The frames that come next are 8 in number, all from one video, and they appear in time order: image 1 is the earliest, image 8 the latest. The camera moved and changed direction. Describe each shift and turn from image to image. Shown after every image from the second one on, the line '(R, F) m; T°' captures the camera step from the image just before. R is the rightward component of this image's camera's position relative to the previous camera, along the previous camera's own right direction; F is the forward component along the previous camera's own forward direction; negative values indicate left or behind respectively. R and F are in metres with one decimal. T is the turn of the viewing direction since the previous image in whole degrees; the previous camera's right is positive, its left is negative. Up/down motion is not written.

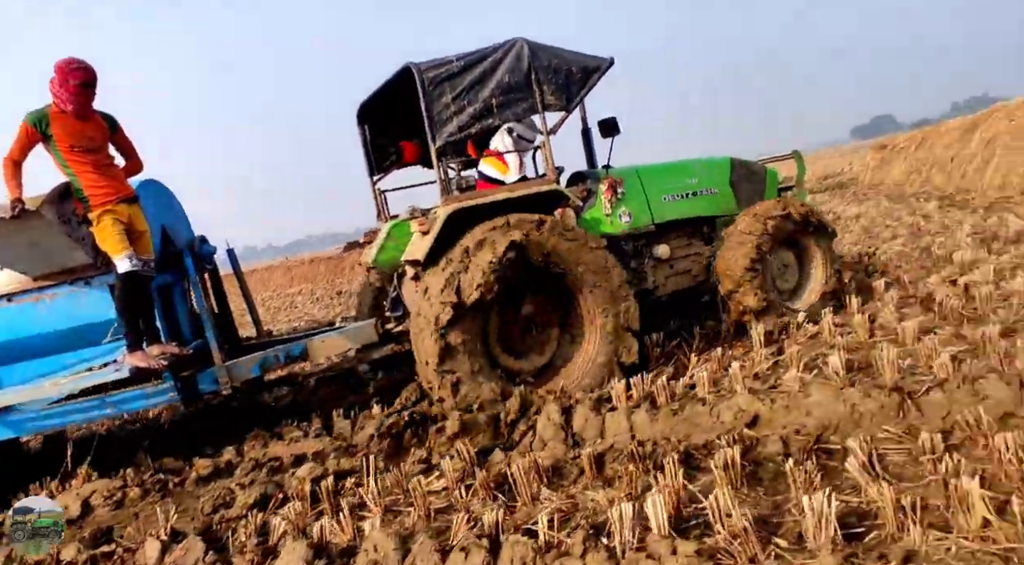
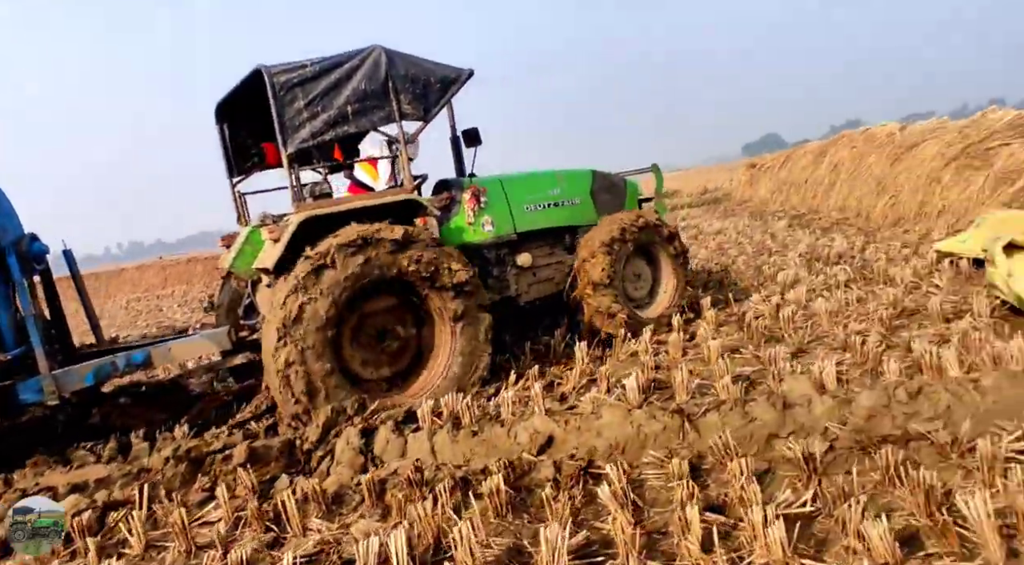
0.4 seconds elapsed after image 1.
(+0.5, 0.0) m; +9°
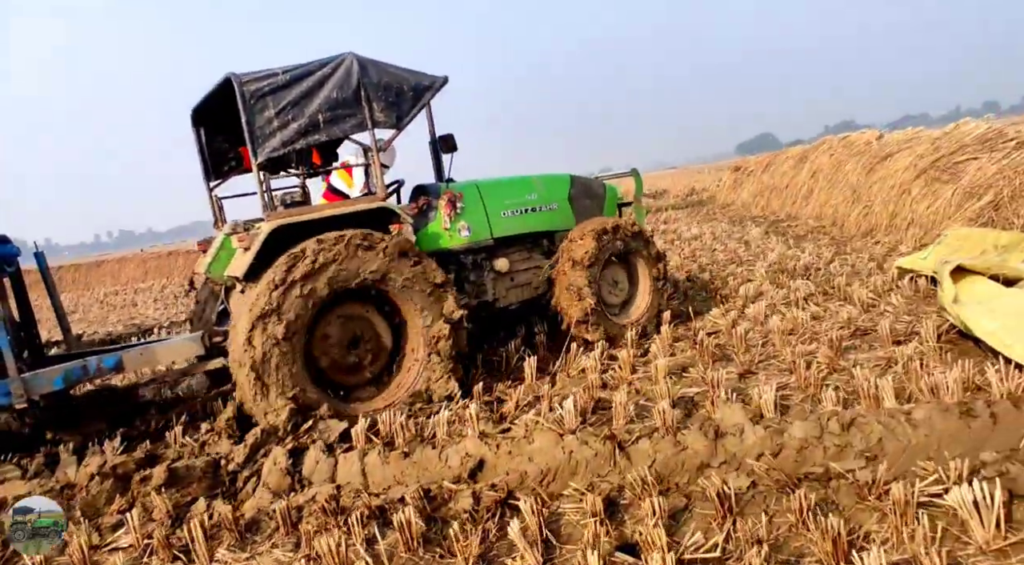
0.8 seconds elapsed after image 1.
(+0.2, +0.1) m; +1°
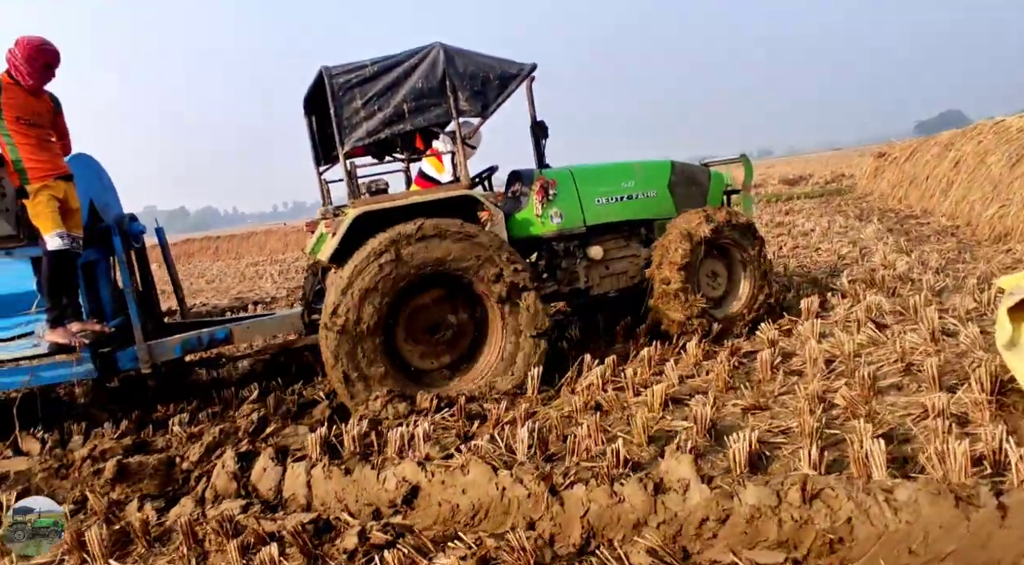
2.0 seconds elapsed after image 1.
(+0.7, +0.3) m; -12°
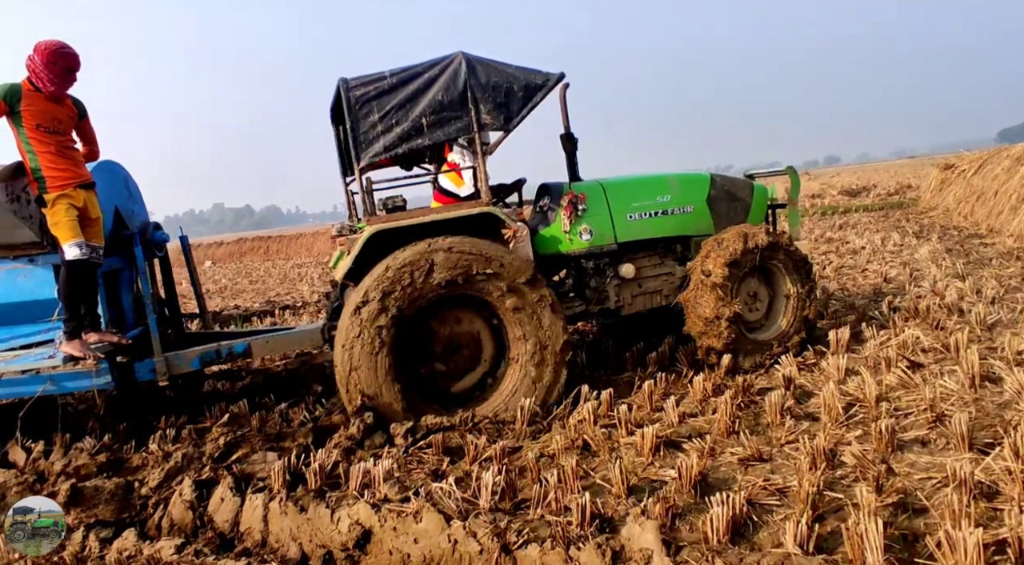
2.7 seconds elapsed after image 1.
(+0.3, +0.2) m; -5°
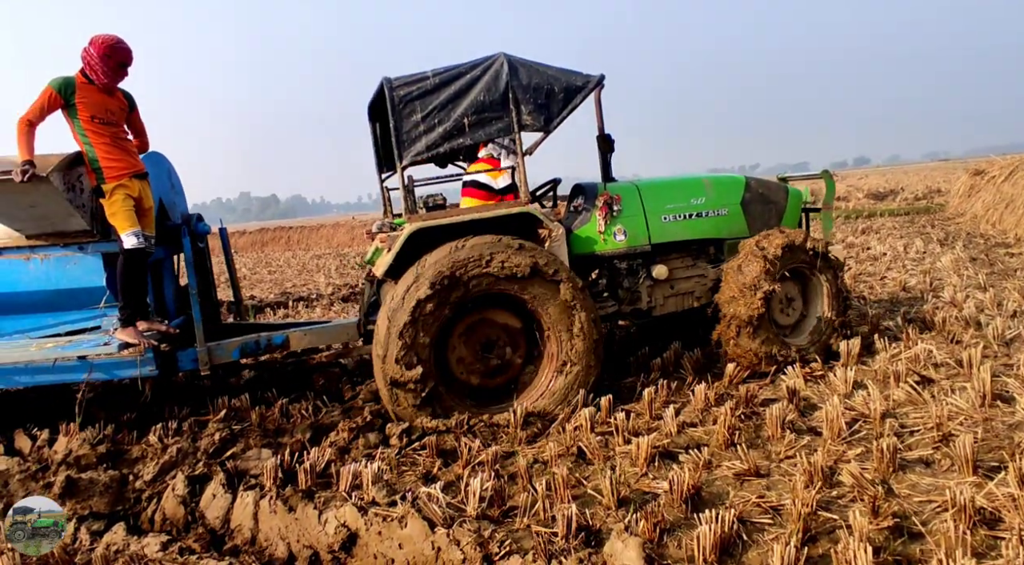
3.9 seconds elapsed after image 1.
(+0.1, 0.0) m; -2°
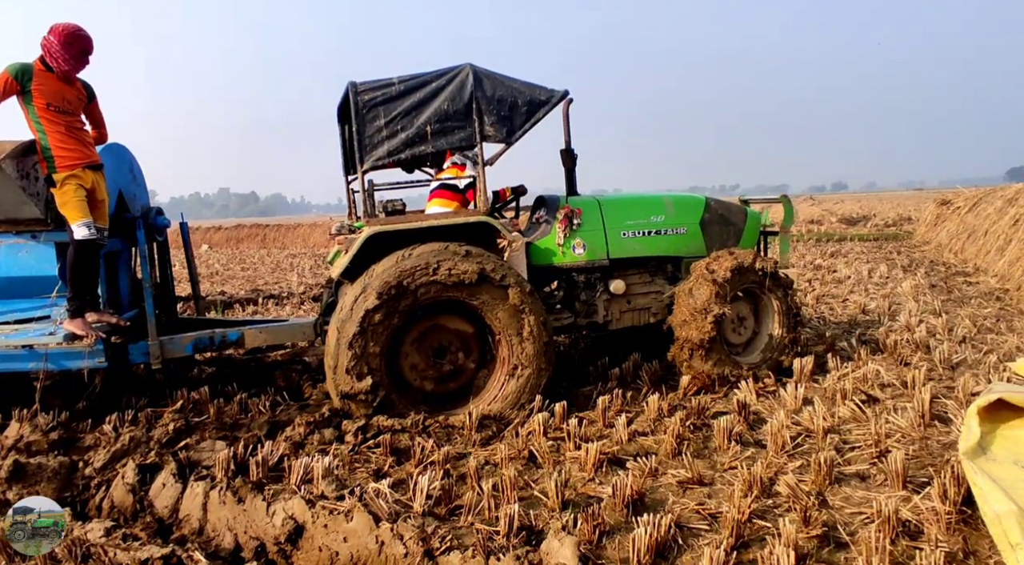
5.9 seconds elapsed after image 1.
(+0.1, -0.1) m; +2°
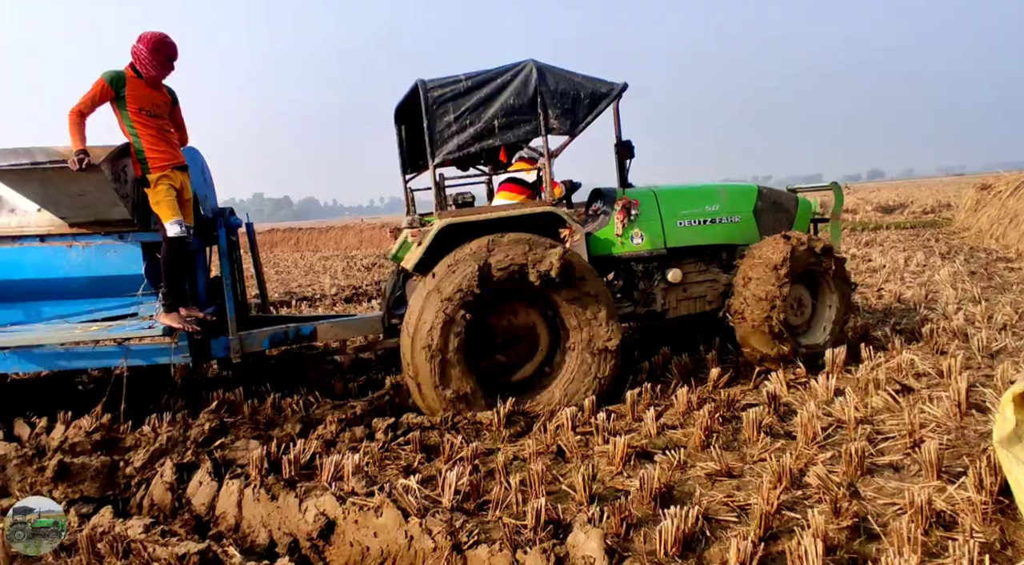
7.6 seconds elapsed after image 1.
(0.0, 0.0) m; -3°
